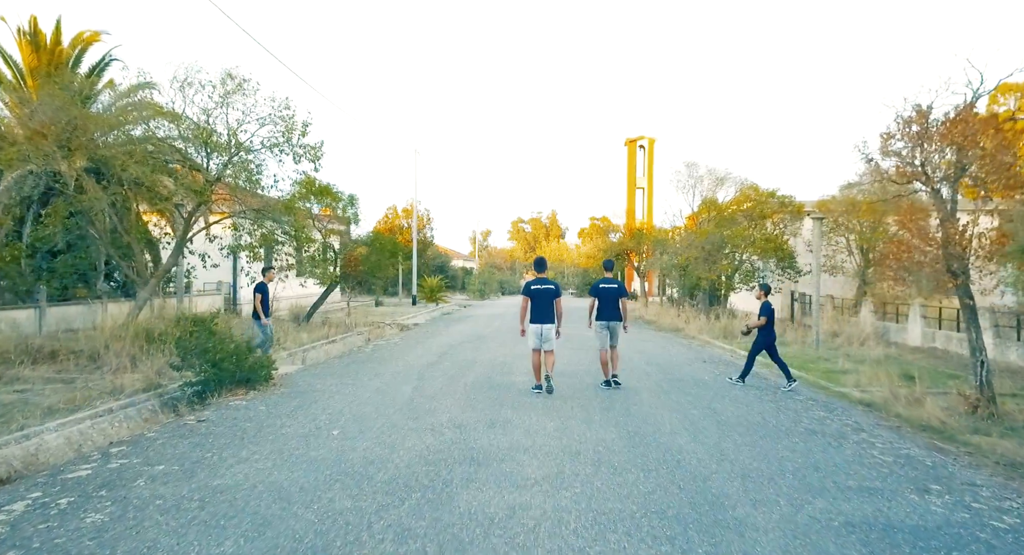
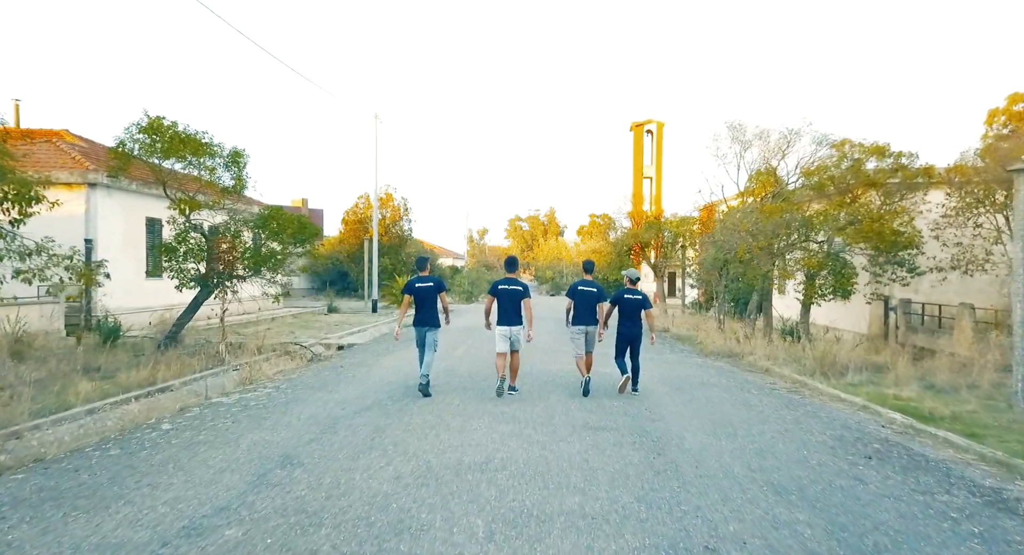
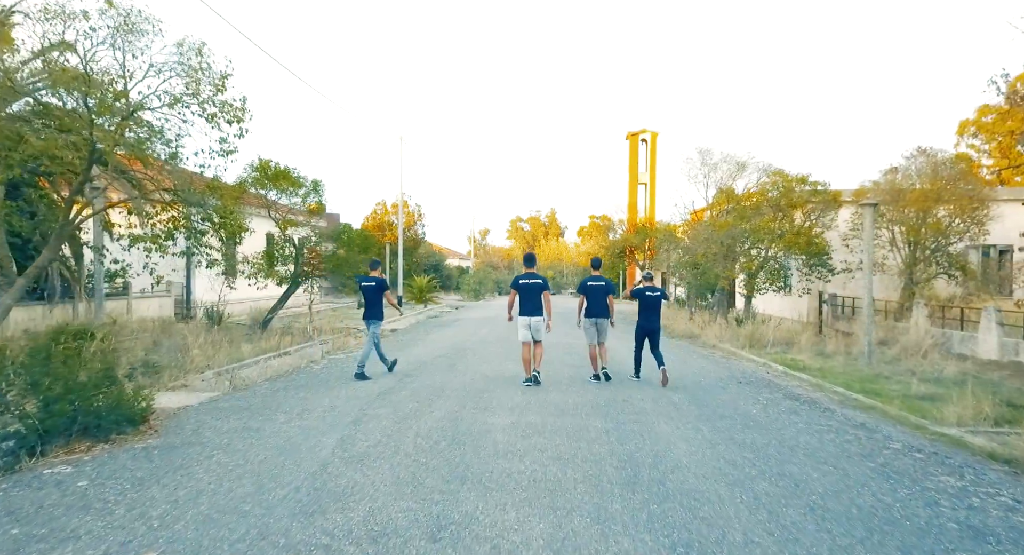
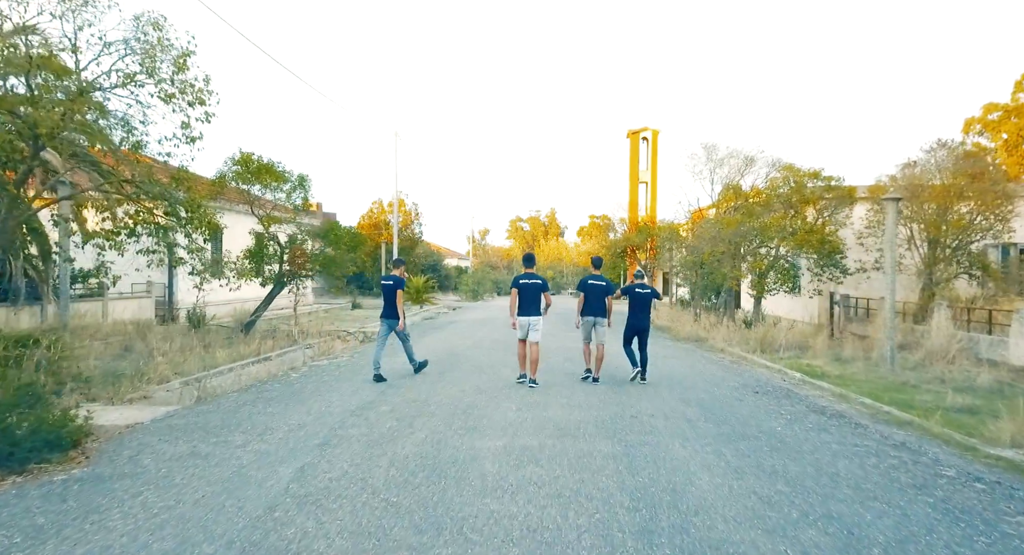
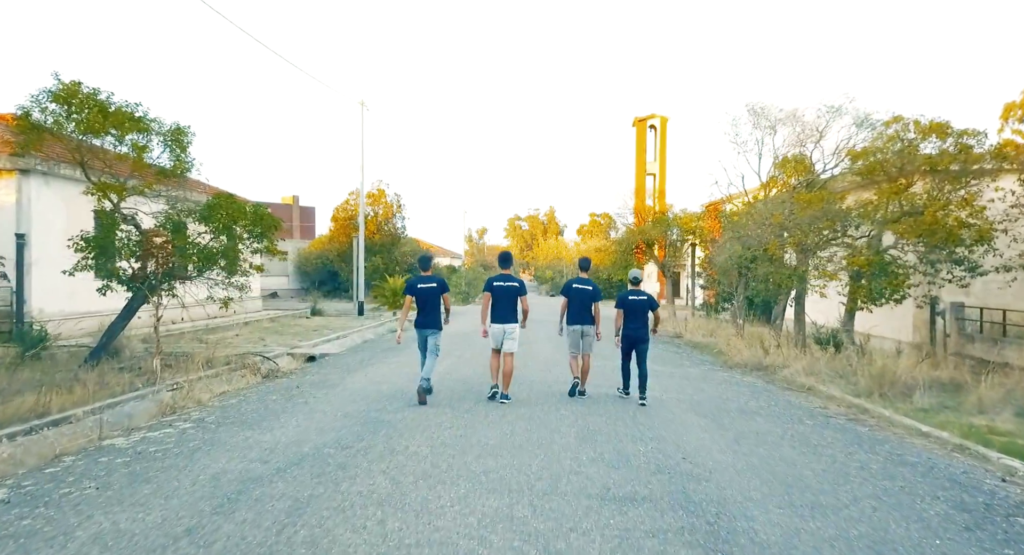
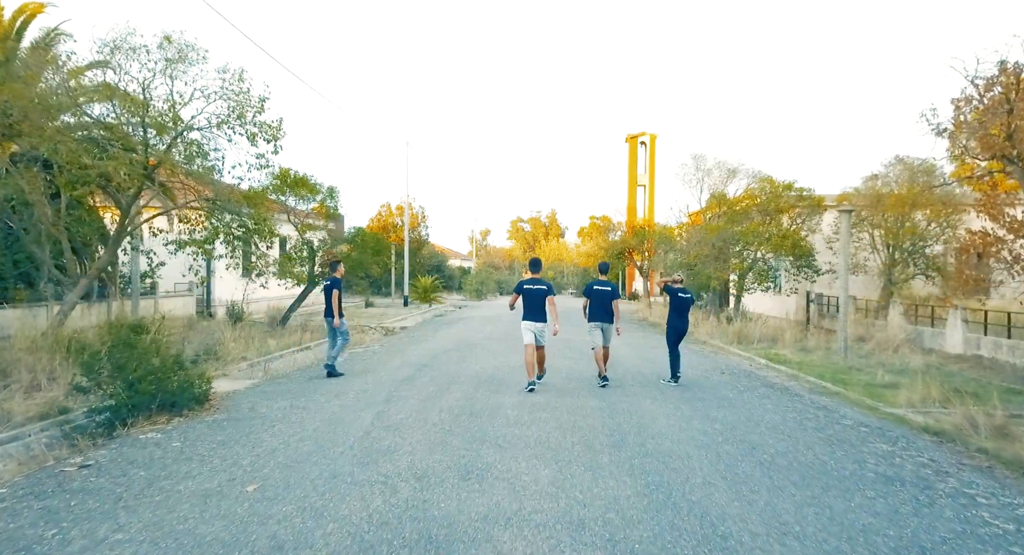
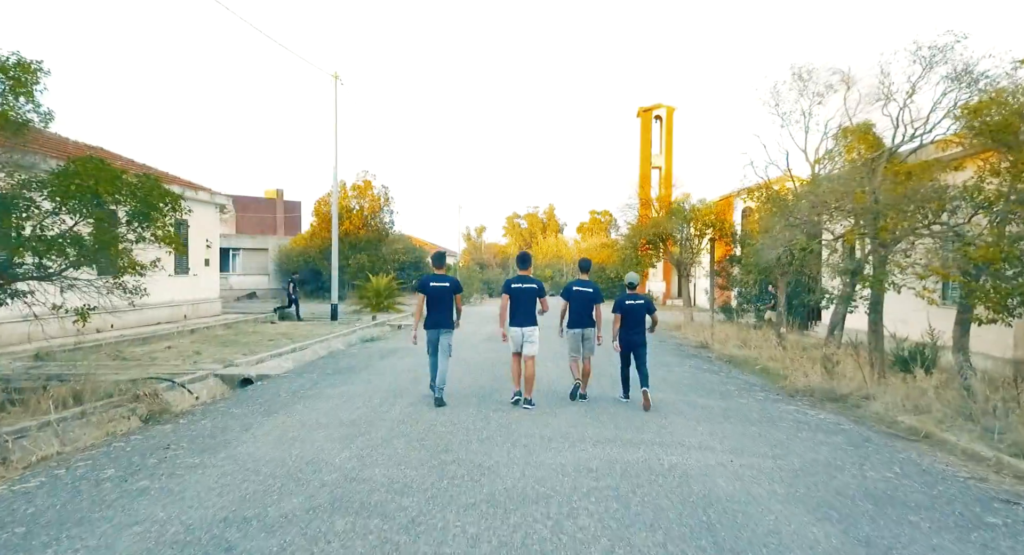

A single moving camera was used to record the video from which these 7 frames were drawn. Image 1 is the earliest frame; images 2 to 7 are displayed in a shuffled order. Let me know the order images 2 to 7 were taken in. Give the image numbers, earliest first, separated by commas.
6, 3, 4, 2, 5, 7
